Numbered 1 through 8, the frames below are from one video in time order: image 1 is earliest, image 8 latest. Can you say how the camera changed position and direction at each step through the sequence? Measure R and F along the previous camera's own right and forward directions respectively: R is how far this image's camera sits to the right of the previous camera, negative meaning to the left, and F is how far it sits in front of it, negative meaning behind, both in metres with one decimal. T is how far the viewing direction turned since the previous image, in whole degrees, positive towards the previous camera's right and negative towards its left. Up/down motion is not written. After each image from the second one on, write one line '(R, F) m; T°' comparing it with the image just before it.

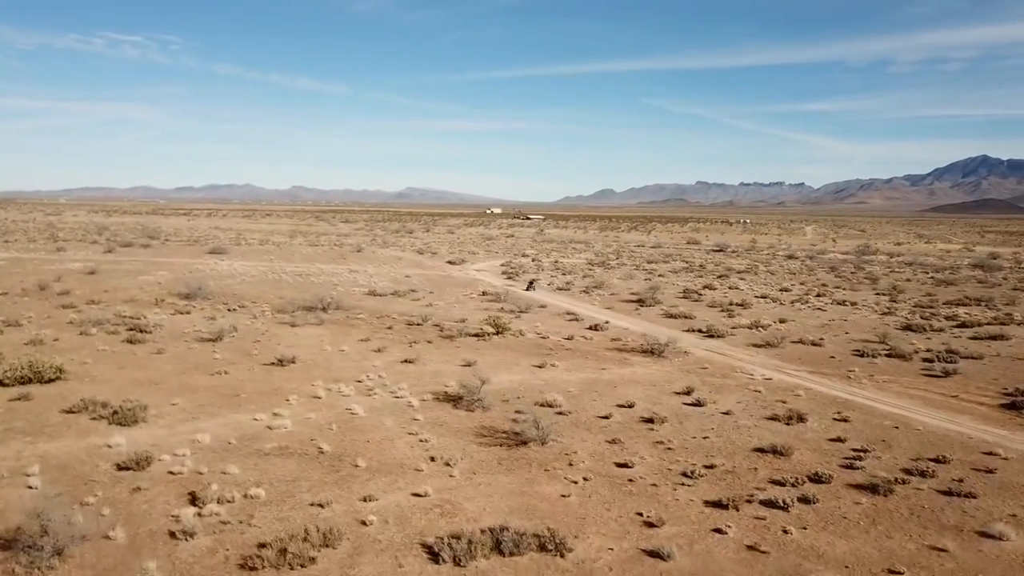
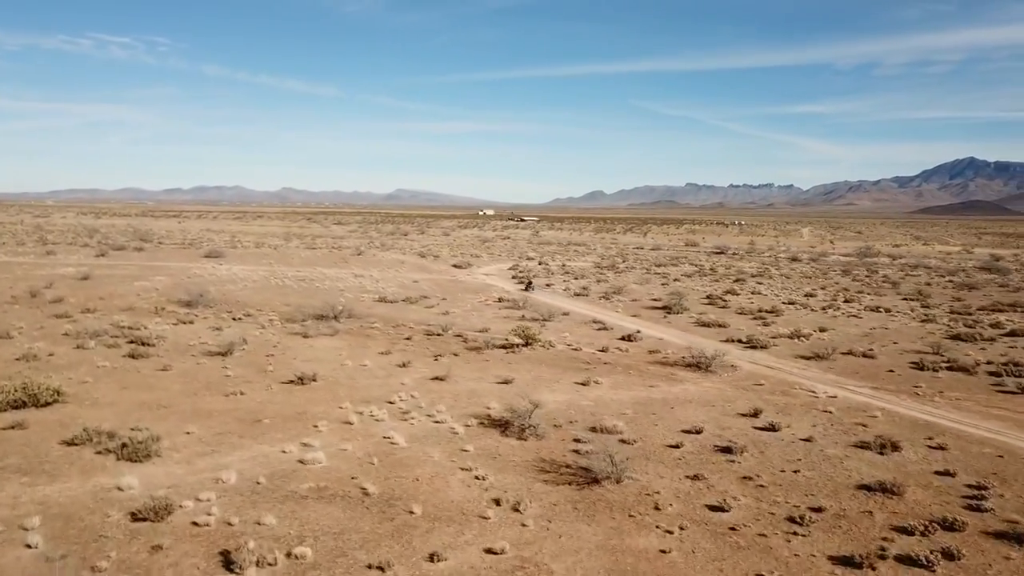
(-1.1, +1.6) m; +1°
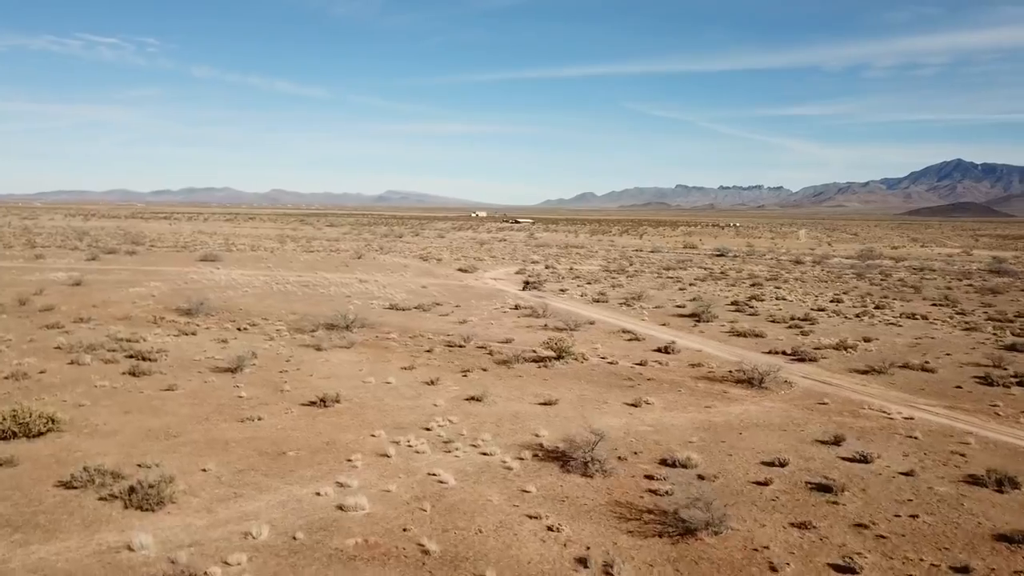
(-1.0, +1.6) m; +1°
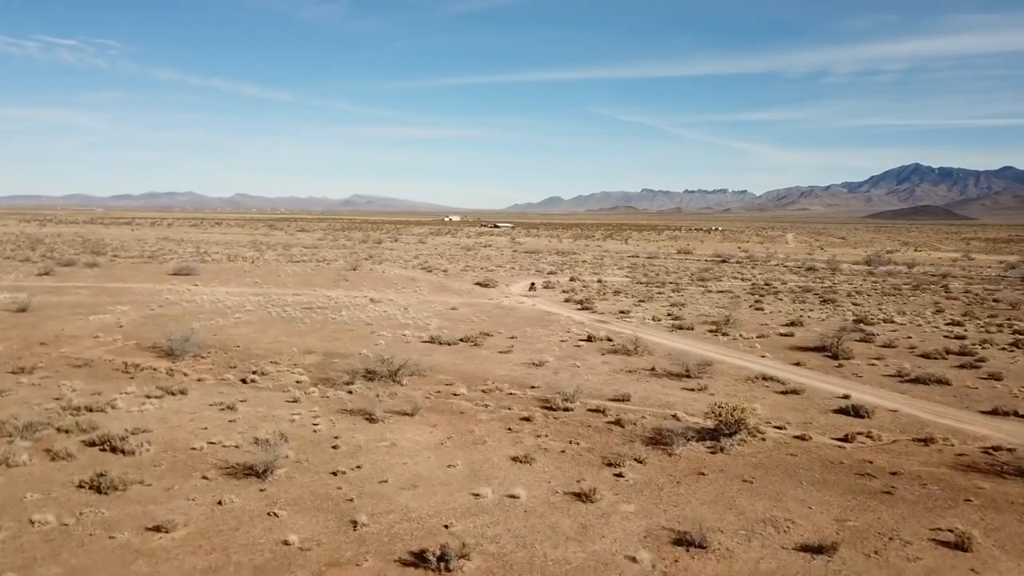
(-3.2, +6.5) m; +2°
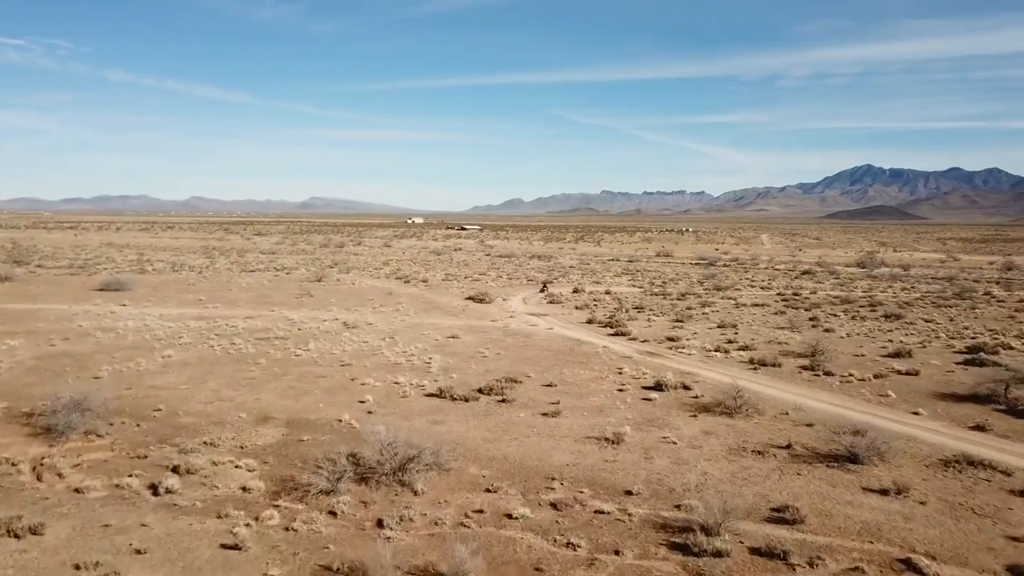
(-1.7, +6.9) m; +3°
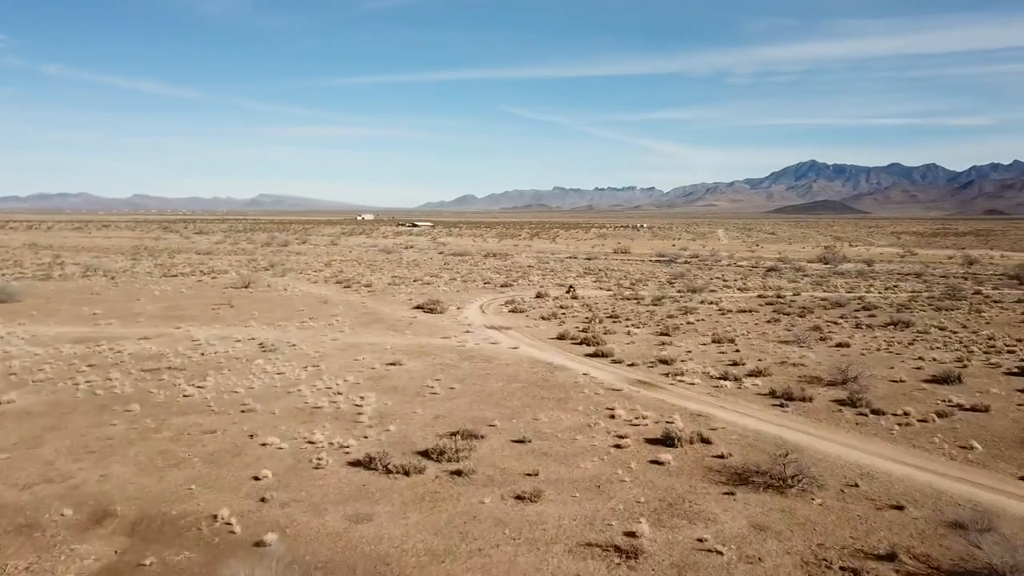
(-0.1, +4.8) m; +3°
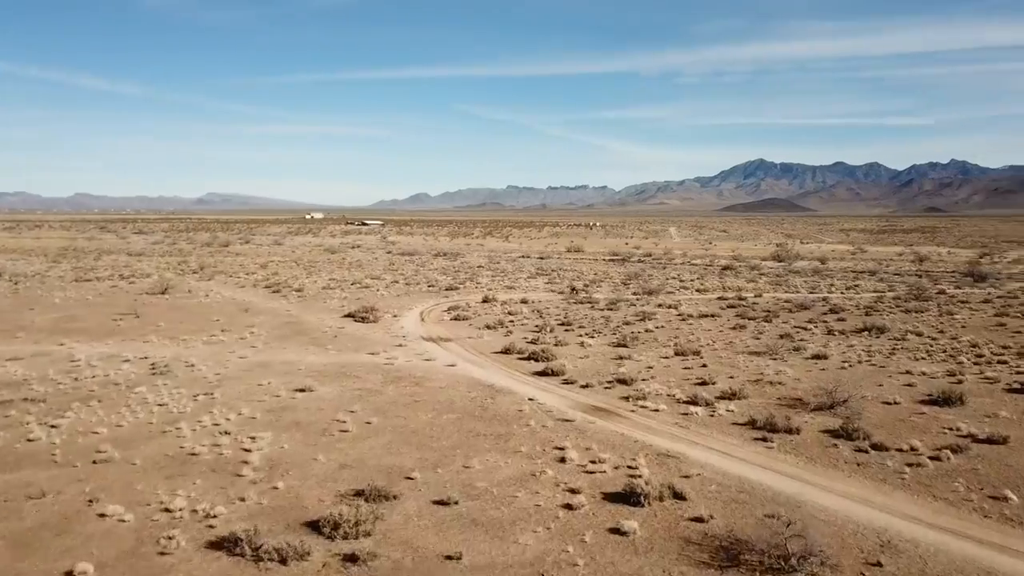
(+0.5, +2.9) m; +3°
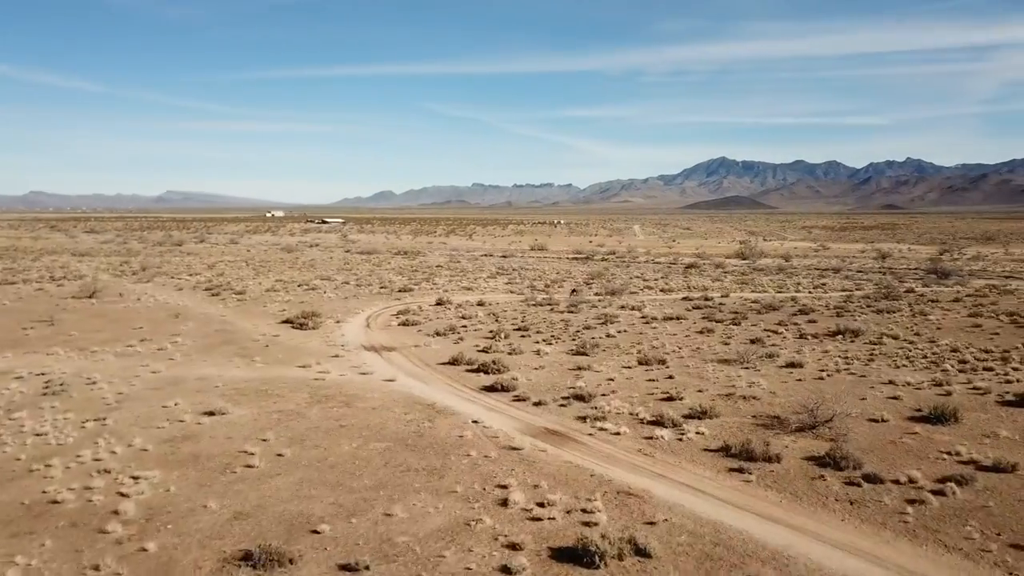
(+0.4, +2.0) m; +2°
